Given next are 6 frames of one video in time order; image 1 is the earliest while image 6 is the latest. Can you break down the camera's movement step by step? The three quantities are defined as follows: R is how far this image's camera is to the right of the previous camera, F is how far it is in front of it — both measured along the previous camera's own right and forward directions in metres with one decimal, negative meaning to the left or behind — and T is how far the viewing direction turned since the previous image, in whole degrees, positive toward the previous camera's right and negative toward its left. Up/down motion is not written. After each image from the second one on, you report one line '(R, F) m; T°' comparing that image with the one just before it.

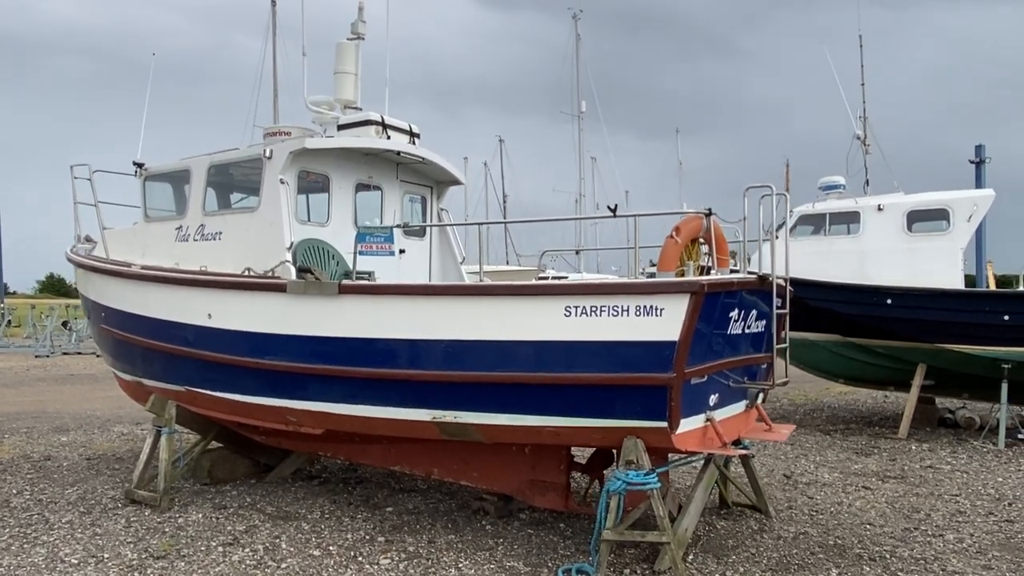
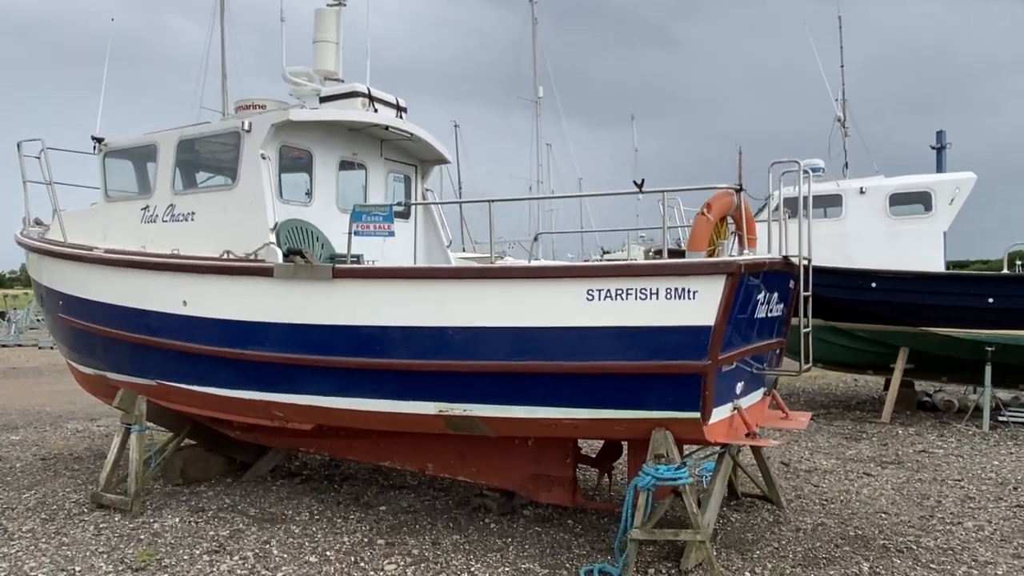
(-0.3, +0.3) m; +4°
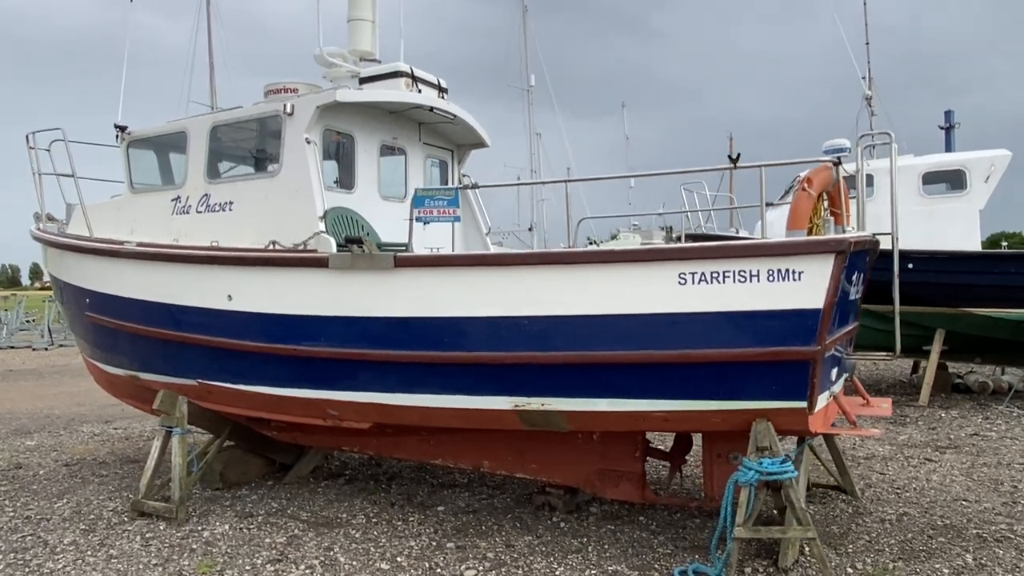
(-0.5, +0.2) m; +1°
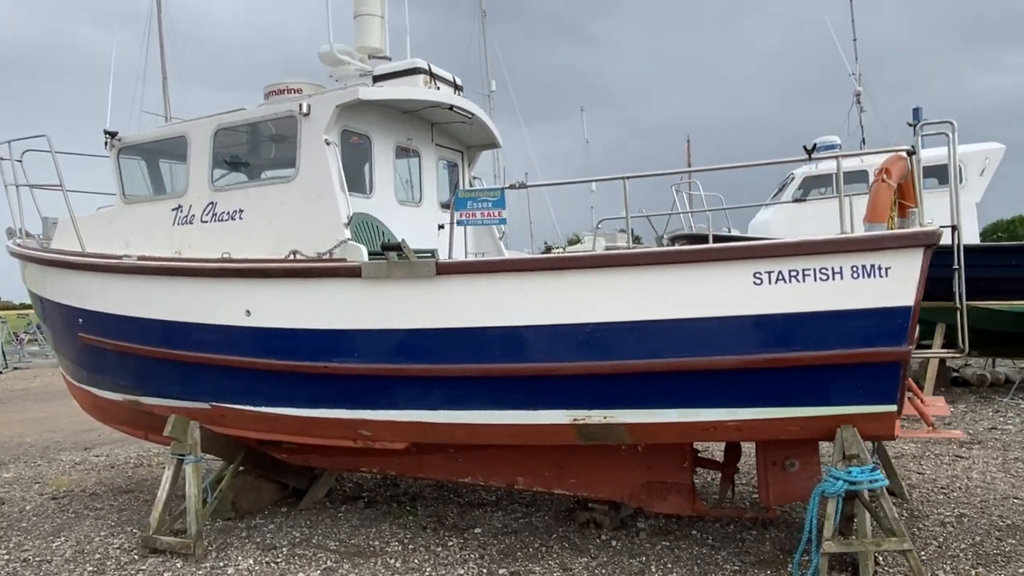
(-0.4, +0.3) m; +3°
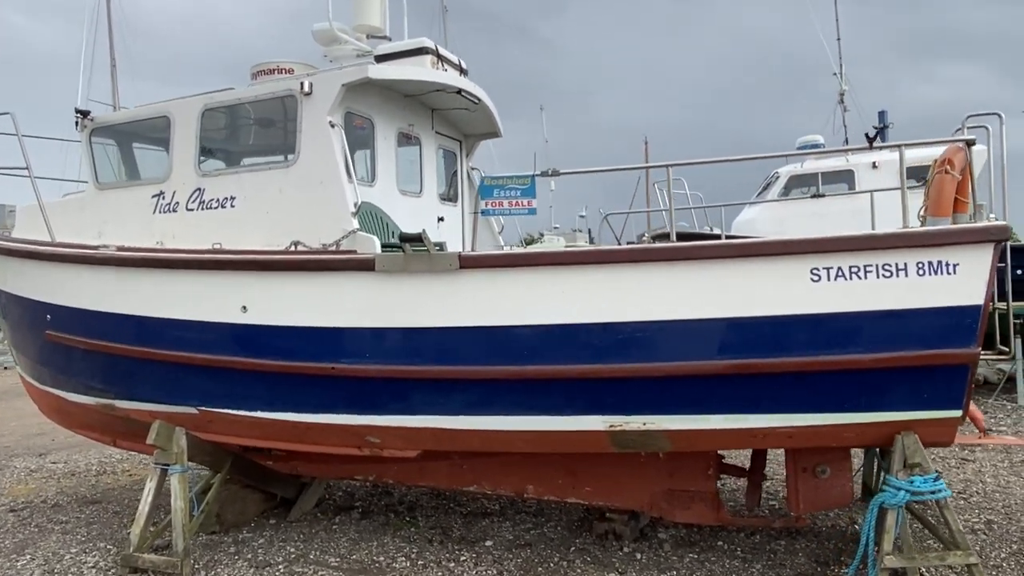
(-0.3, +0.3) m; +3°
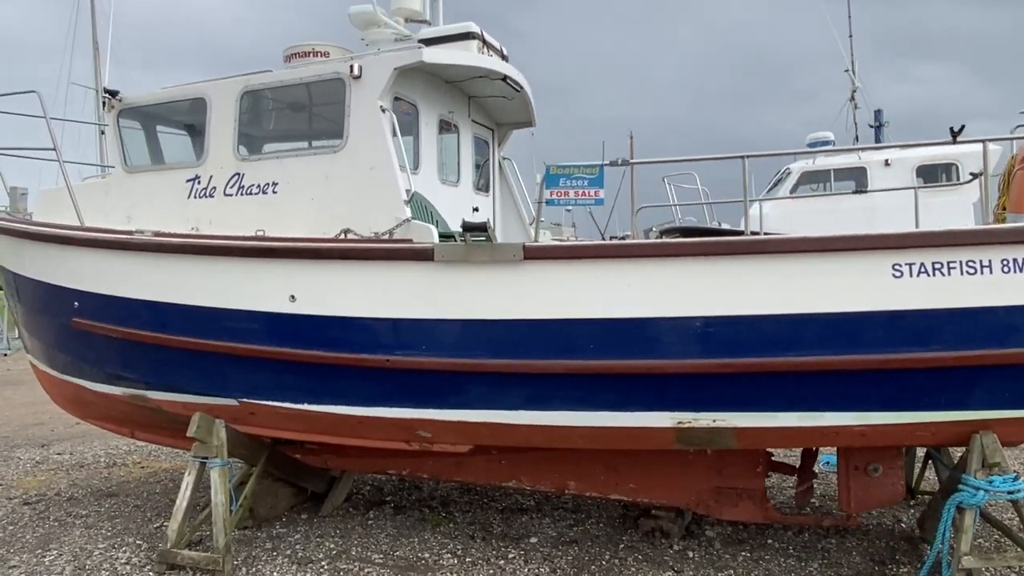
(-0.4, +0.1) m; +1°
